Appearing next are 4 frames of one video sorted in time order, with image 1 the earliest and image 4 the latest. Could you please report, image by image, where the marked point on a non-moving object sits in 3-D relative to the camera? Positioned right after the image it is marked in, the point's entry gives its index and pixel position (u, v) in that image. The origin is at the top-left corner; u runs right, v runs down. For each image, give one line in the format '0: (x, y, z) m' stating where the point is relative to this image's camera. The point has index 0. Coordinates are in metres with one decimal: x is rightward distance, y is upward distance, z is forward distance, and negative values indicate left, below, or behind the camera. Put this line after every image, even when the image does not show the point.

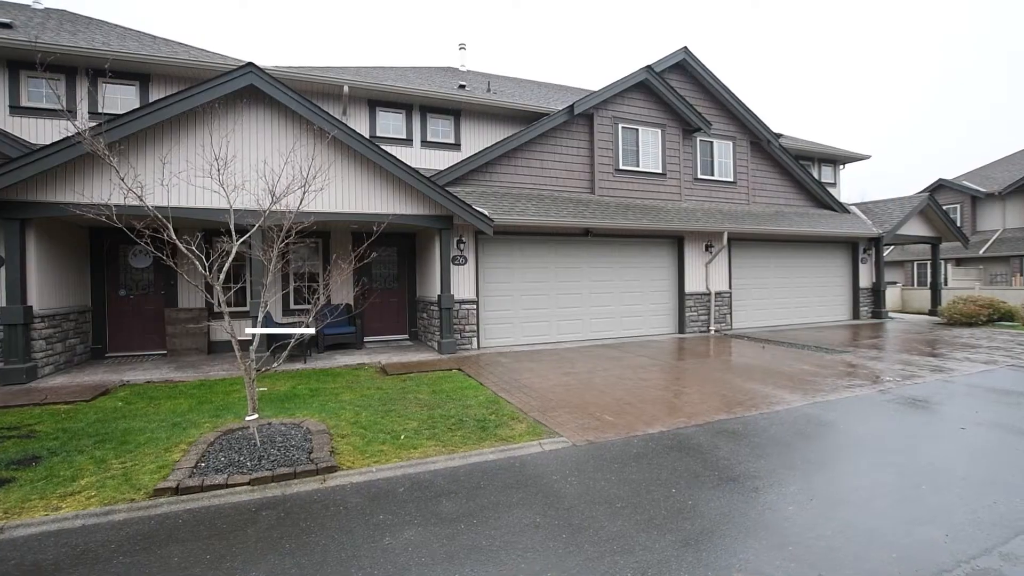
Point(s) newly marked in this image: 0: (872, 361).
0: (+6.1, -1.2, +9.0) m
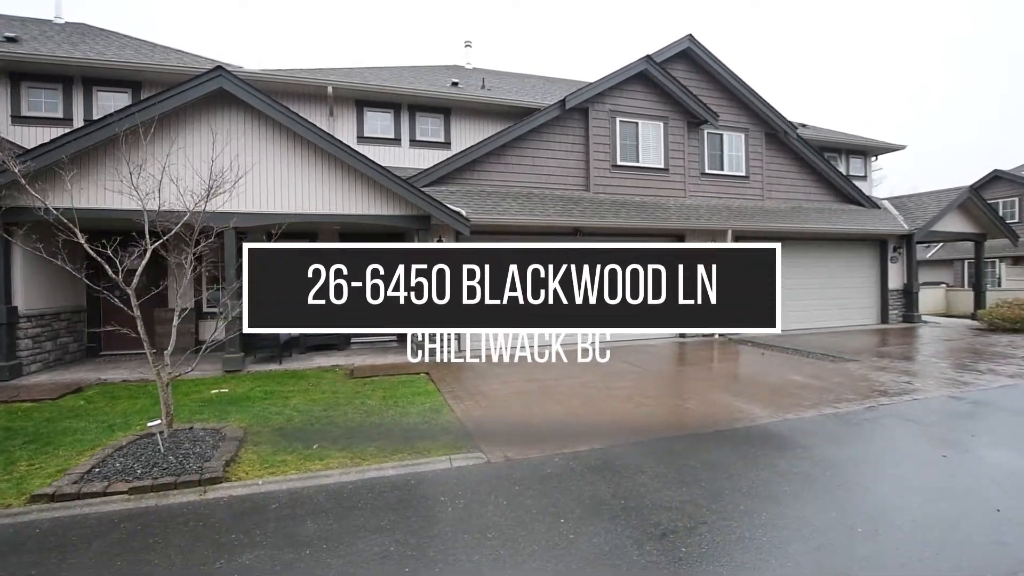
0: (+5.7, -1.2, +8.2) m
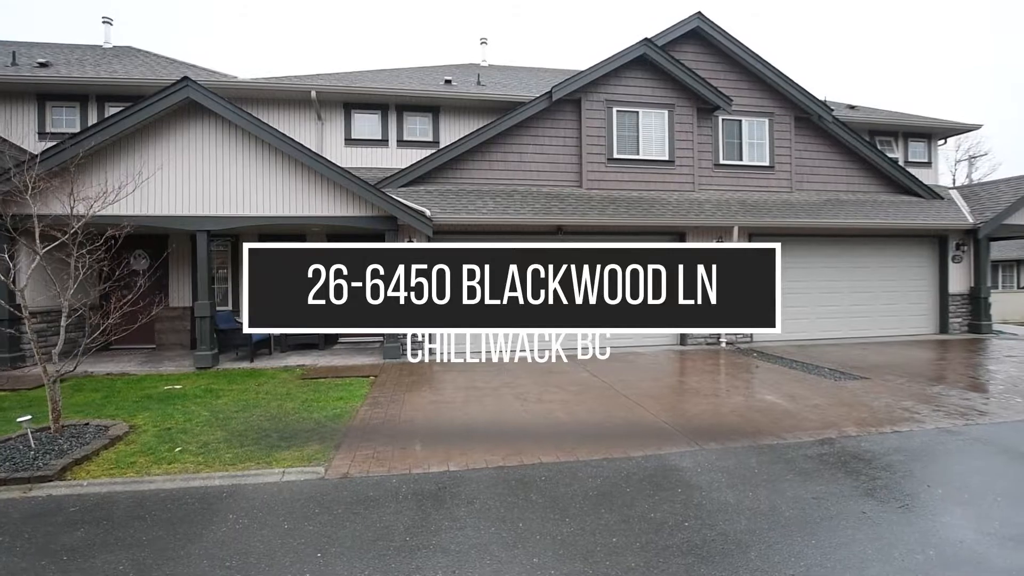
0: (+4.9, -1.3, +6.9) m
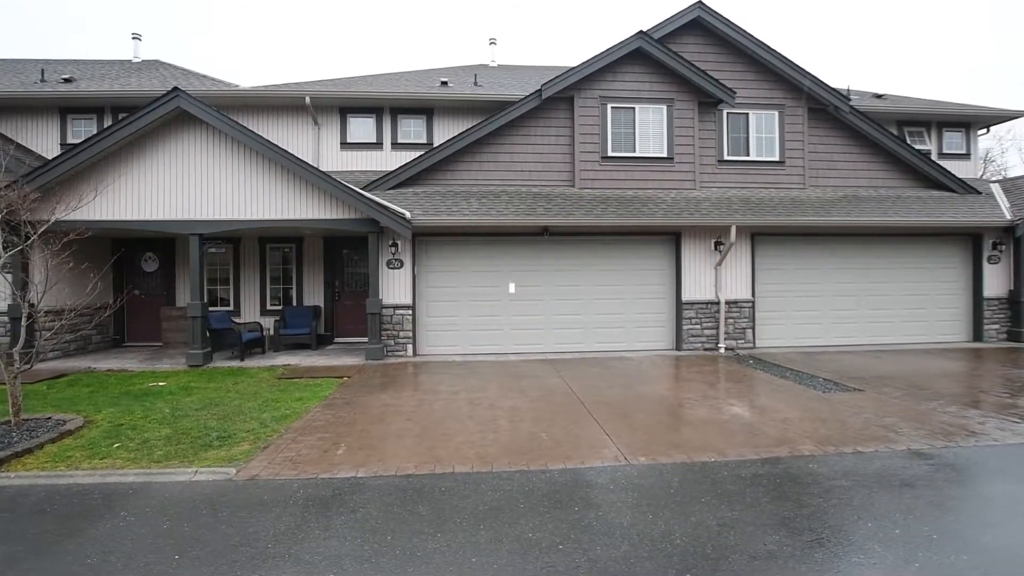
0: (+4.4, -1.4, +6.3) m
